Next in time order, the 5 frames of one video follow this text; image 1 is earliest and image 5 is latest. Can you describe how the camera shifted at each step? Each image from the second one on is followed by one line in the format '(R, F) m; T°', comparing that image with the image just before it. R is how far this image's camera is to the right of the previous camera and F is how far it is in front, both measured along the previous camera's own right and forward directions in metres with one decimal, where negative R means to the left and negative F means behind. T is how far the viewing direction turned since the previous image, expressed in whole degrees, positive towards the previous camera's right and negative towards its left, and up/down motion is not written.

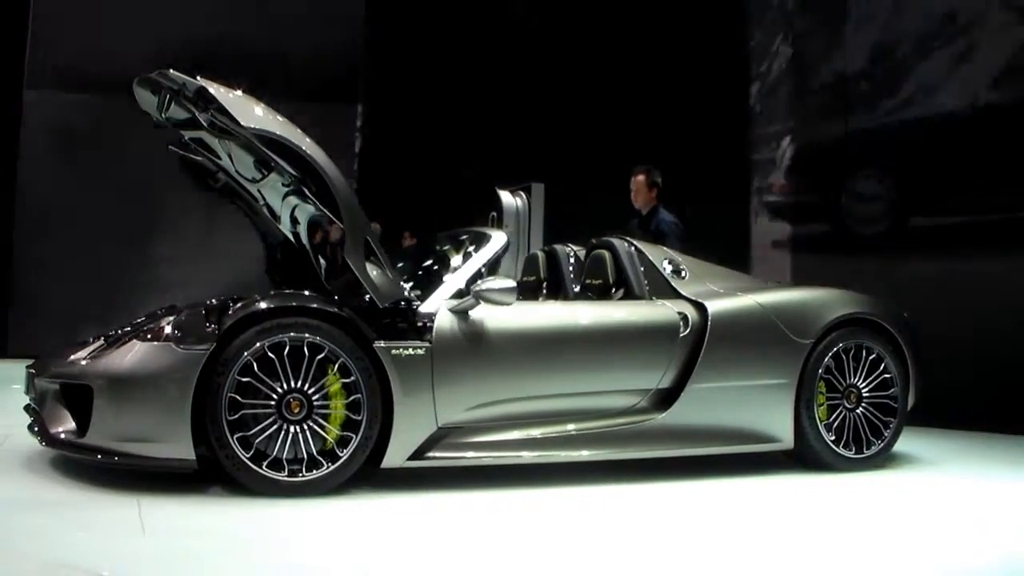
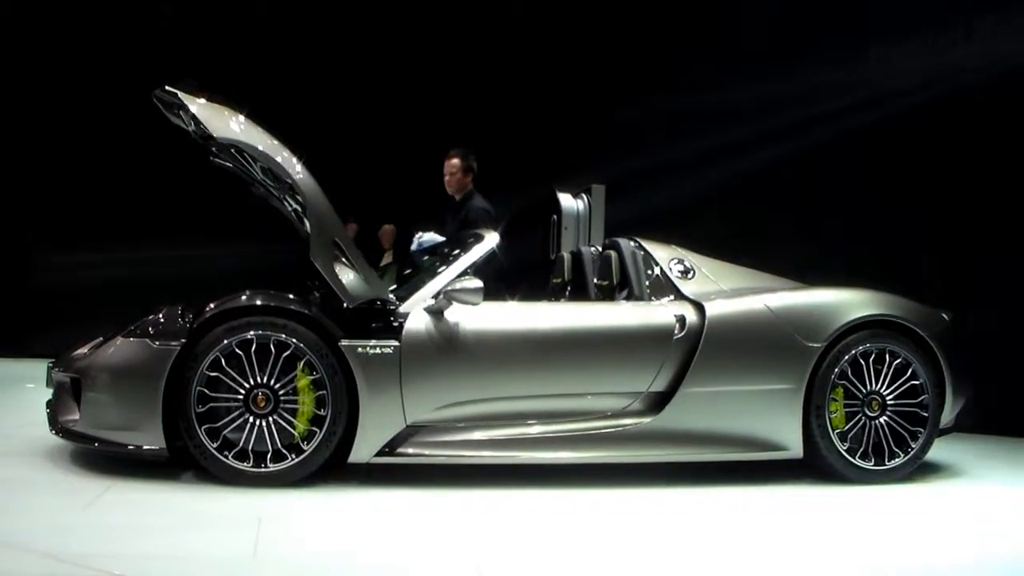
(+0.6, +0.1) m; -10°
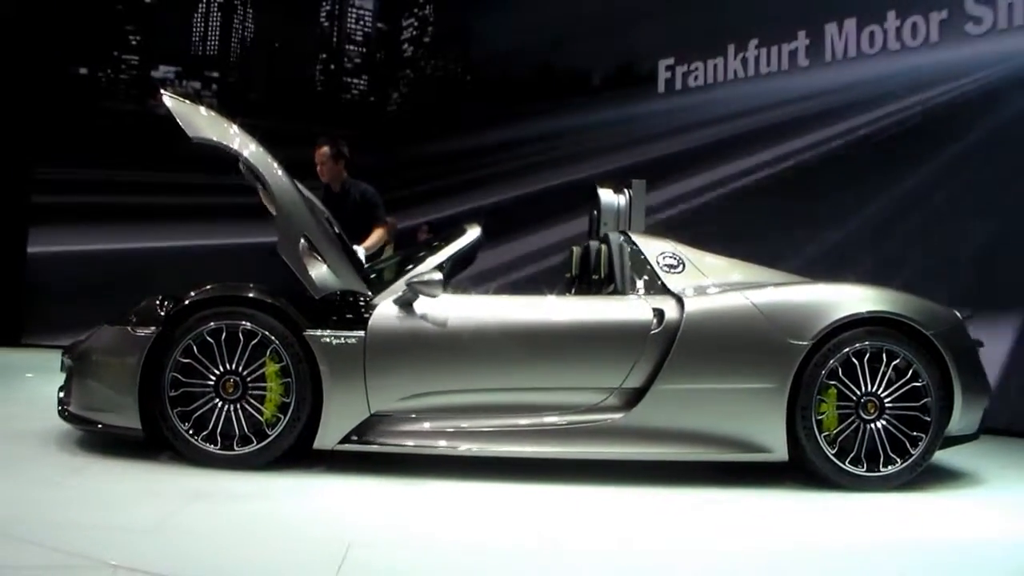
(+0.5, 0.0) m; -8°
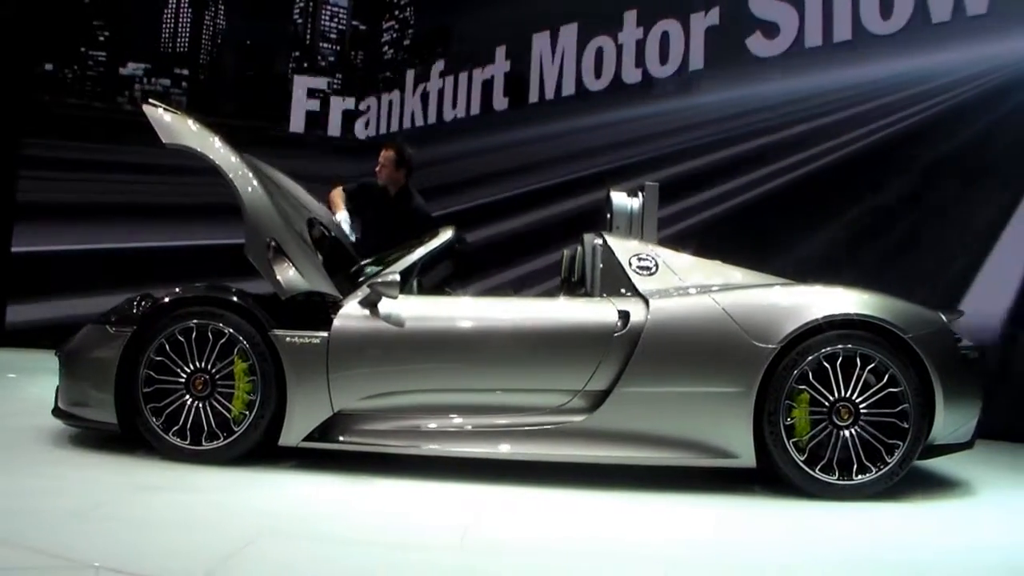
(+0.4, 0.0) m; -5°
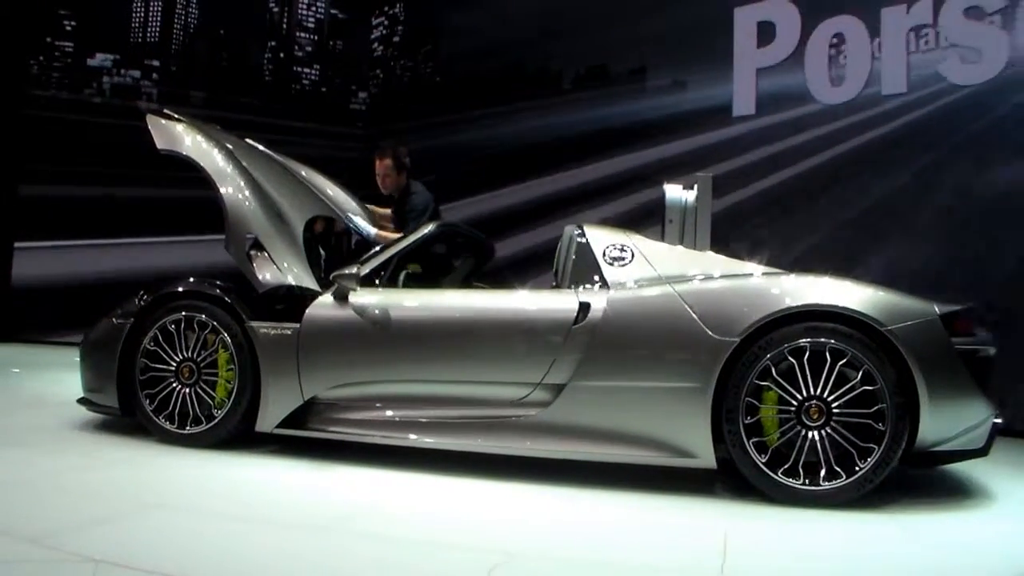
(+0.7, +0.1) m; -11°
